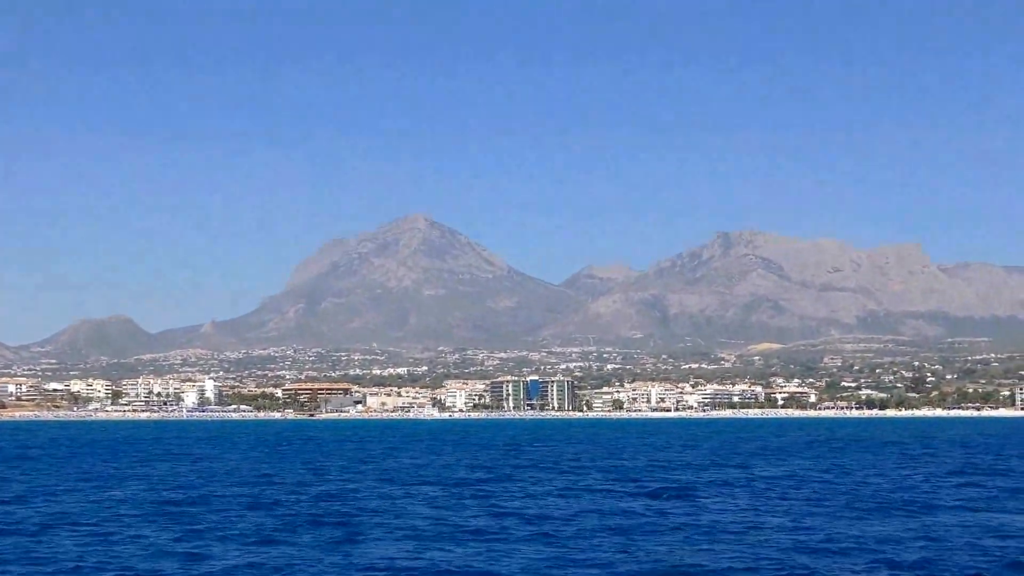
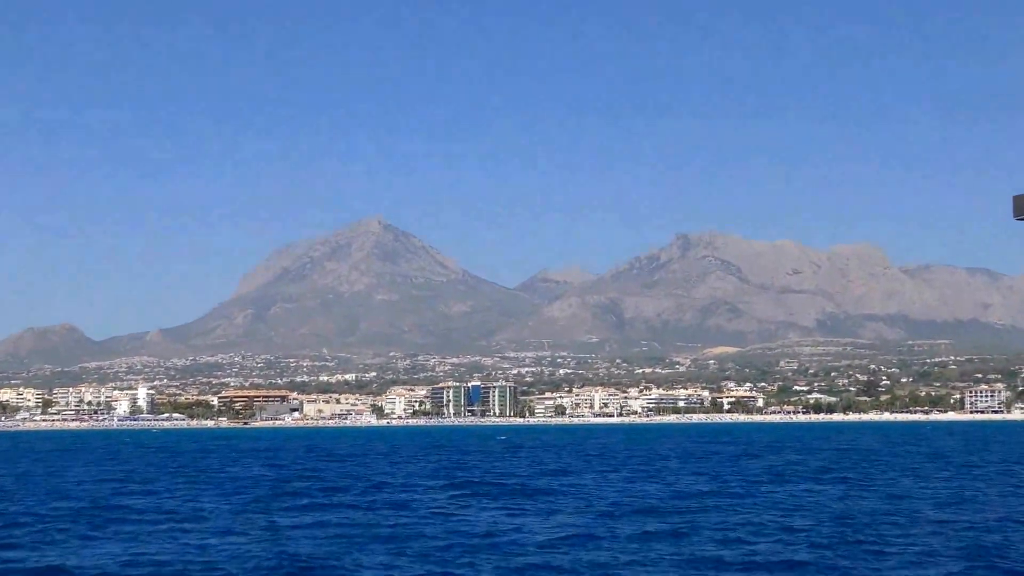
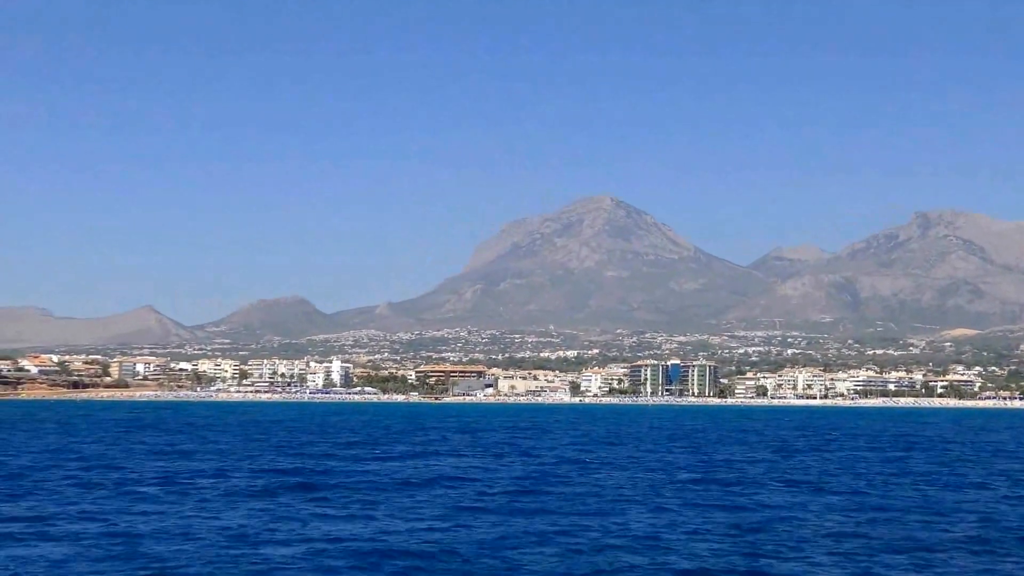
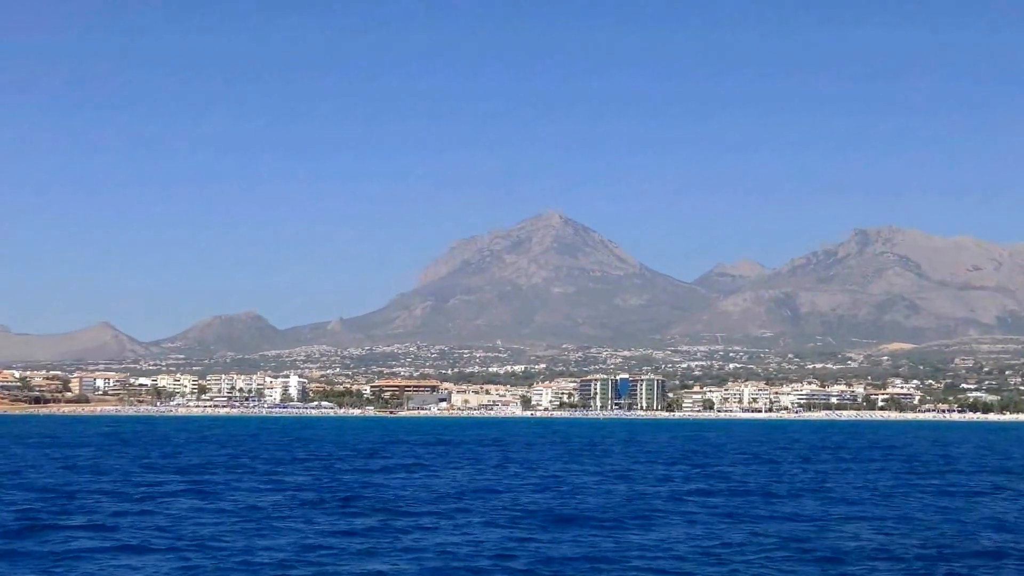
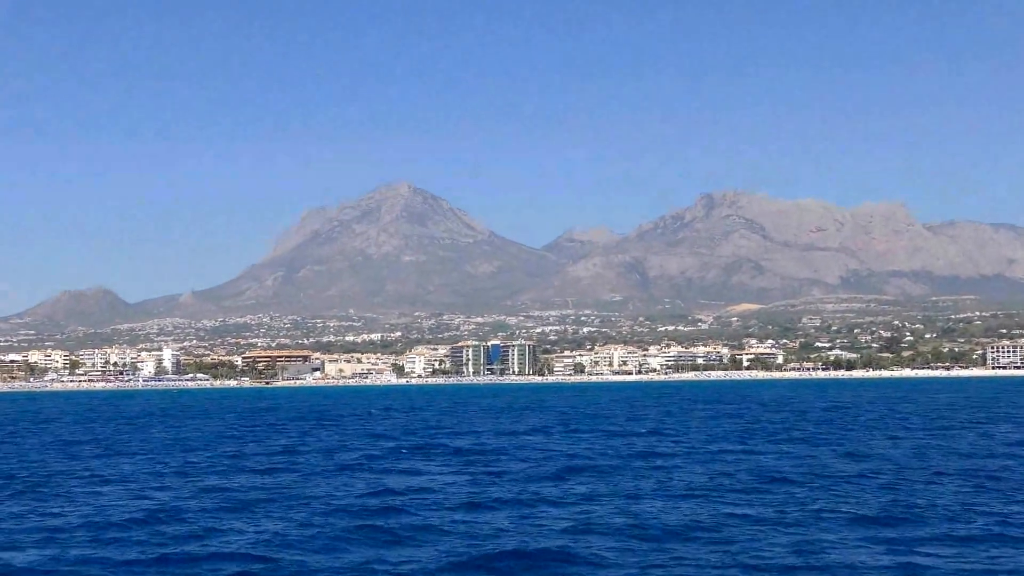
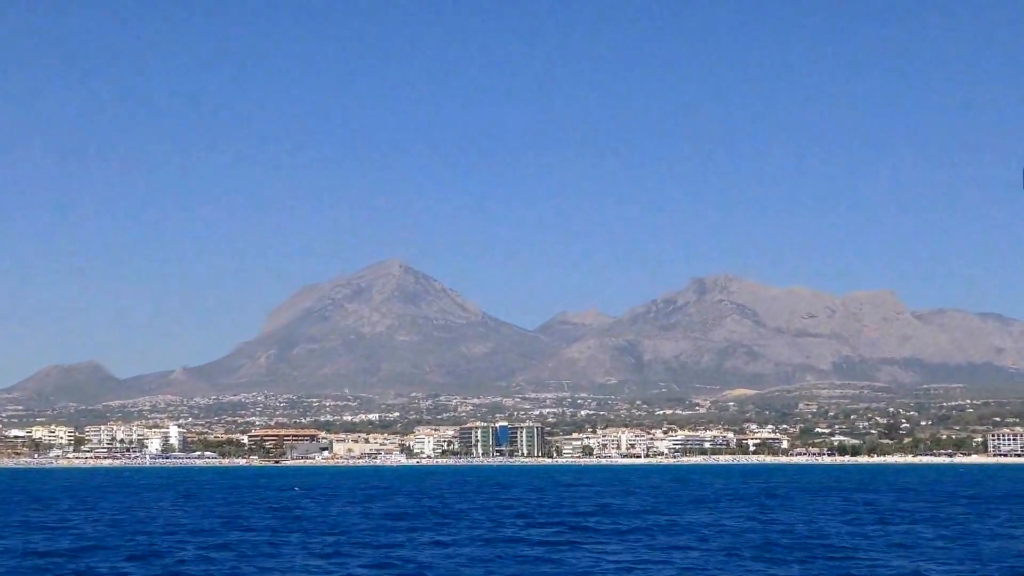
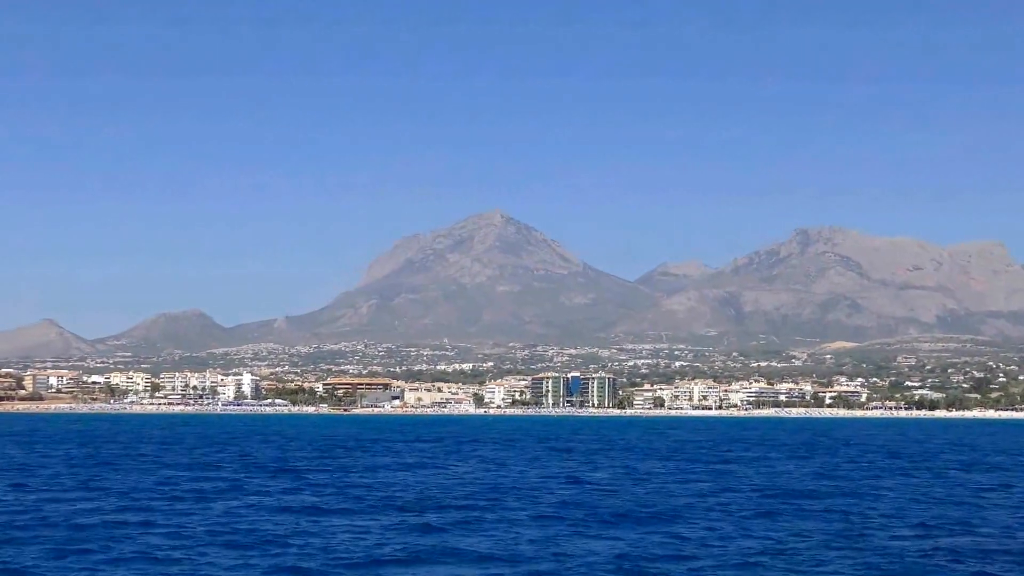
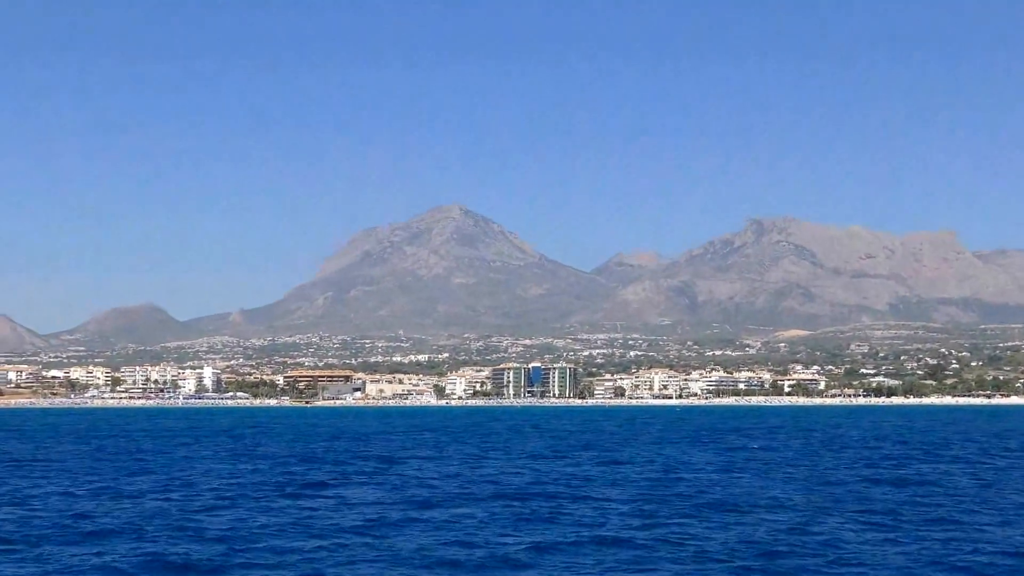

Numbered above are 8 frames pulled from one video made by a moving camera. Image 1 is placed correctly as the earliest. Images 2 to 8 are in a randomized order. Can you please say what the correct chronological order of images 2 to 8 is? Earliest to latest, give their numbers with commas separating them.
6, 2, 5, 8, 7, 4, 3
